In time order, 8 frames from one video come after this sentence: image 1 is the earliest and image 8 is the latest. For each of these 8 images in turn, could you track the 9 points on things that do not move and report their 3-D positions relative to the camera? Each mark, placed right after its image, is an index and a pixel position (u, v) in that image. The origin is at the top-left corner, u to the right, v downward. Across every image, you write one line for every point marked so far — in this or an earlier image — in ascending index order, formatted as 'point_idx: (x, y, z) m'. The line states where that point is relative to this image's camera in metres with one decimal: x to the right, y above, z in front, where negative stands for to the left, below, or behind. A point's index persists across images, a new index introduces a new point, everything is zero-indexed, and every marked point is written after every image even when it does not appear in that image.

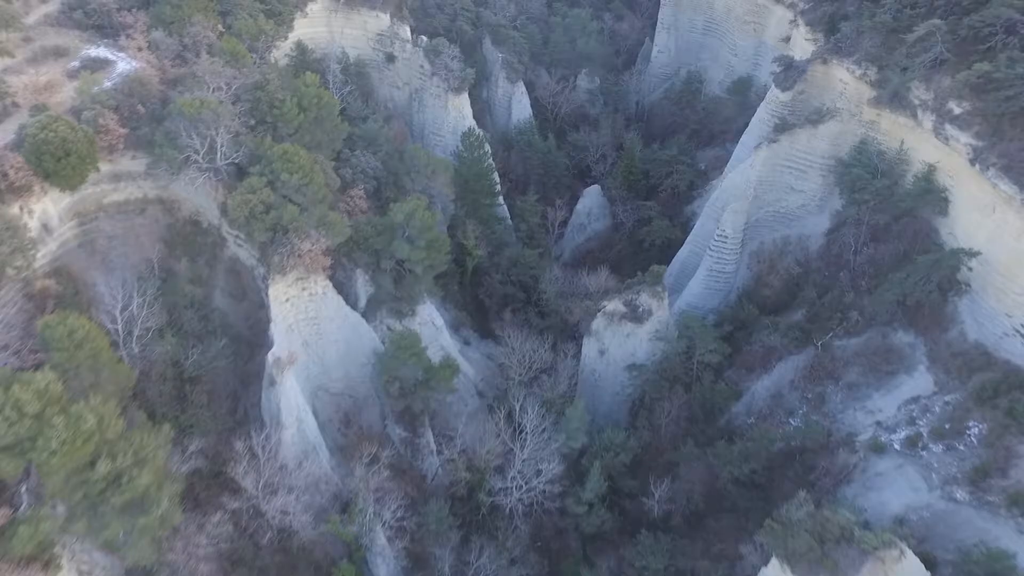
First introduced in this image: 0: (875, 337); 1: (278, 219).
0: (+8.7, -1.2, +18.7) m
1: (-5.0, +1.4, +16.5) m
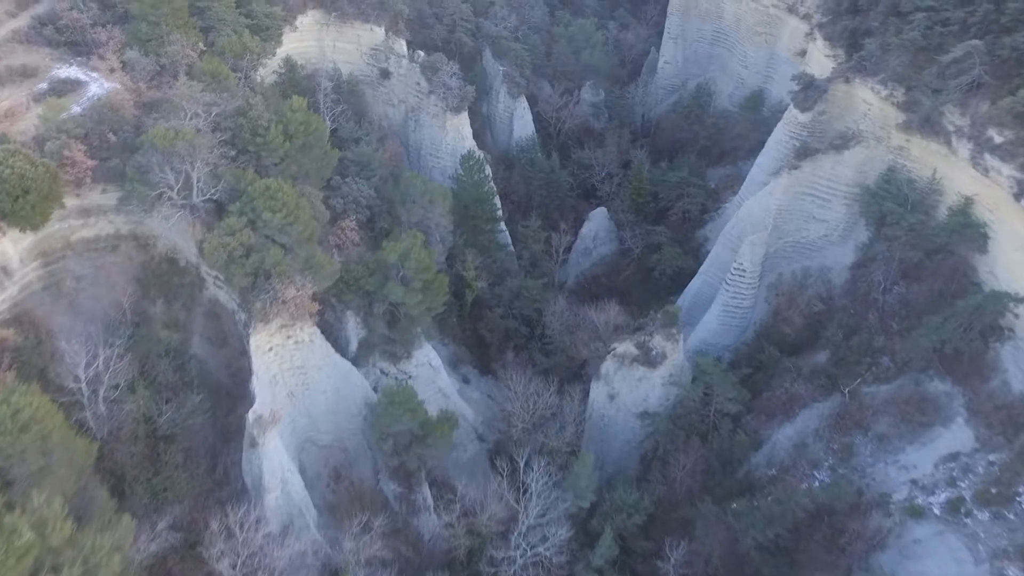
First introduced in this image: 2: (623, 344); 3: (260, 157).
0: (+8.8, -2.1, +17.3) m
1: (-4.9, +0.5, +15.1) m
2: (+2.7, -1.4, +18.9) m
3: (-5.5, +2.9, +17.0) m
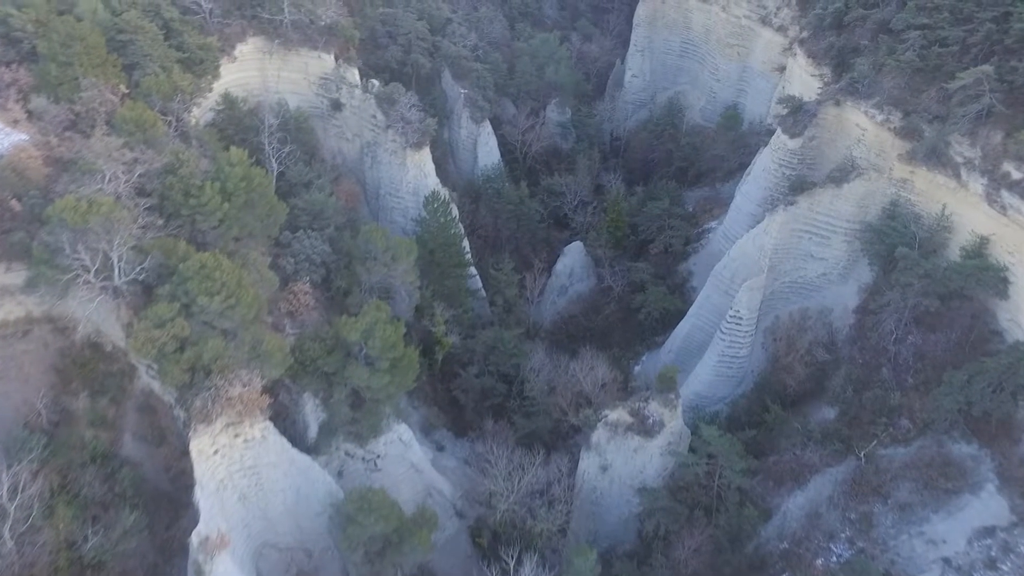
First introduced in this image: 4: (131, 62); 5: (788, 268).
0: (+8.4, -3.2, +15.7) m
1: (-5.2, -1.1, +12.8) m
2: (+2.3, -2.7, +17.0) m
3: (-6.0, +1.2, +14.7) m
4: (-8.8, +5.2, +17.9) m
5: (+6.9, +0.5, +19.5) m
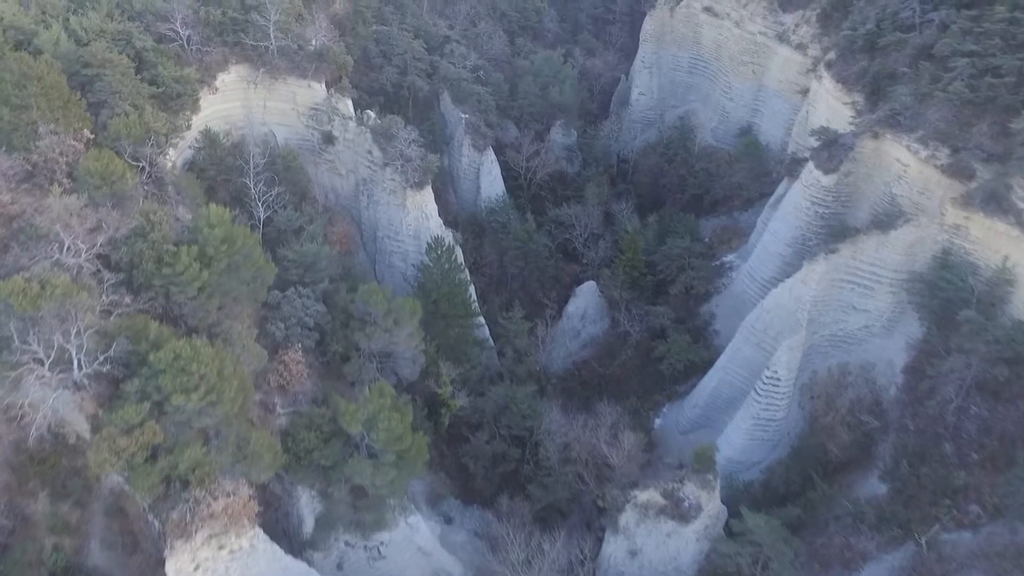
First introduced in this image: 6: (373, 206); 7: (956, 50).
0: (+8.8, -4.5, +14.1) m
1: (-4.7, -2.5, +10.9) m
2: (+2.6, -4.0, +15.2) m
3: (-5.6, -0.1, +12.8) m
4: (-8.5, +3.8, +15.9) m
5: (+7.2, -0.8, +17.7) m
6: (-3.6, +2.1, +19.8) m
7: (+10.6, +5.7, +18.5) m
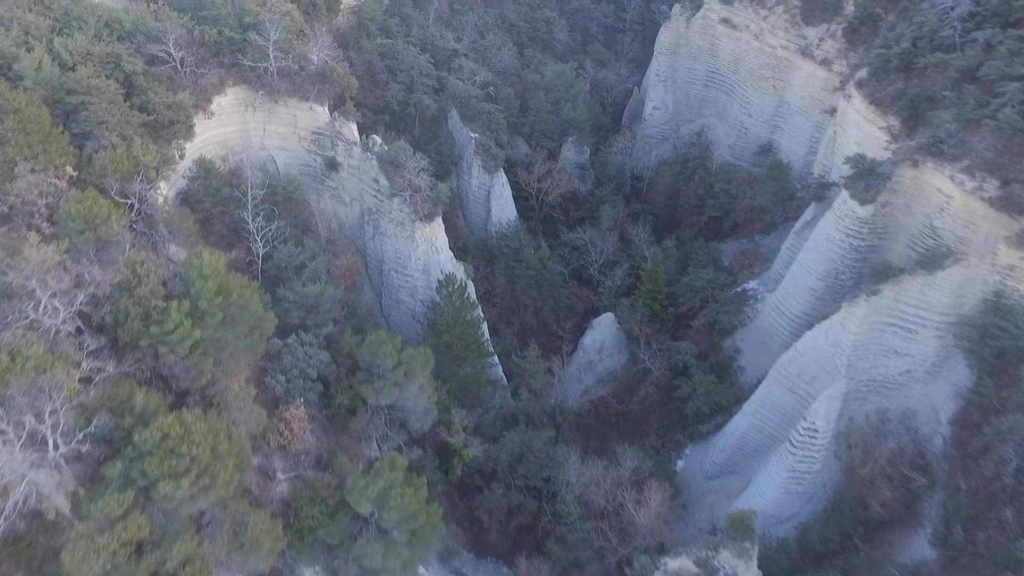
0: (+9.2, -5.4, +12.9) m
1: (-4.4, -3.4, +9.7) m
2: (+3.0, -4.9, +14.0) m
3: (-5.2, -1.0, +11.6) m
4: (-8.1, +3.0, +14.7) m
5: (+7.6, -1.7, +16.6) m
6: (-3.2, +1.2, +18.6) m
7: (+11.0, +4.8, +17.3) m
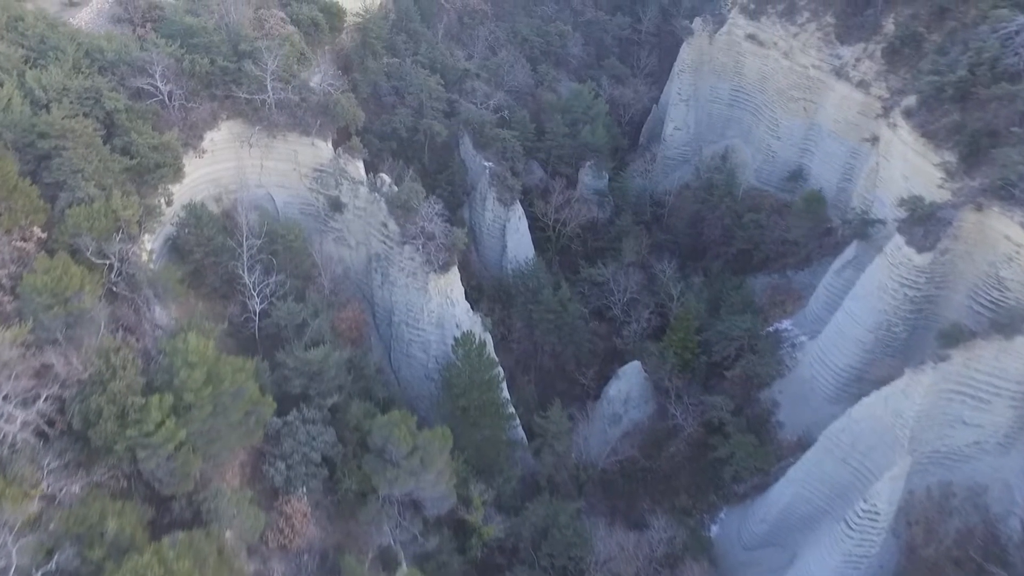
0: (+9.7, -6.6, +11.2) m
1: (-3.9, -4.6, +8.0) m
2: (+3.5, -6.1, +12.4) m
3: (-4.8, -2.2, +9.9) m
4: (-7.6, +1.8, +13.0) m
5: (+8.1, -2.9, +14.9) m
6: (-2.7, 0.0, +16.9) m
7: (+11.5, +3.6, +15.7) m
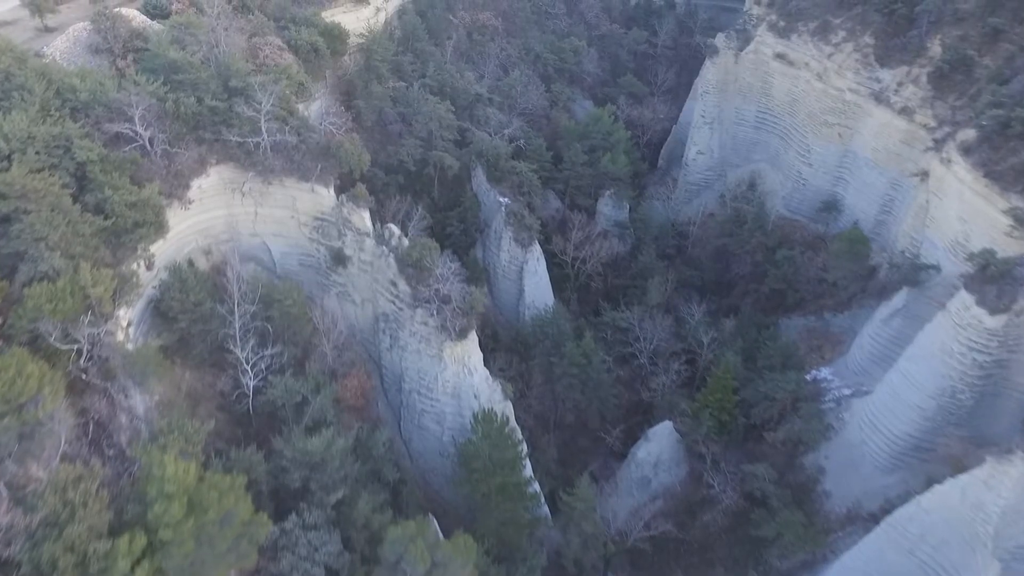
0: (+10.2, -7.9, +9.5) m
1: (-3.4, -5.8, +6.2) m
2: (+3.9, -7.3, +10.6) m
3: (-4.3, -3.4, +8.1) m
4: (-7.1, +0.5, +11.2) m
5: (+8.5, -4.1, +13.2) m
6: (-2.2, -1.2, +15.1) m
7: (+12.0, +2.3, +13.9) m
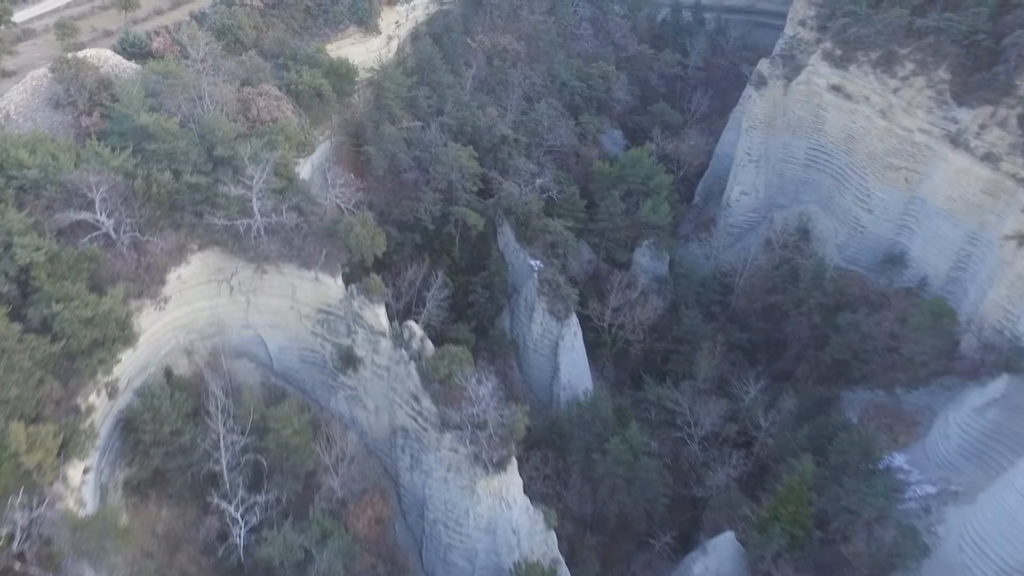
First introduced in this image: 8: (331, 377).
0: (+10.9, -9.7, +6.9) m
1: (-2.7, -7.6, +3.6) m
2: (+4.6, -9.1, +8.0) m
3: (-3.5, -5.2, +5.5) m
4: (-6.4, -1.2, +8.5) m
5: (+9.3, -5.9, +10.5) m
6: (-1.5, -3.0, +12.5) m
7: (+12.7, +0.5, +11.3) m
8: (-3.0, -1.5, +13.0) m
